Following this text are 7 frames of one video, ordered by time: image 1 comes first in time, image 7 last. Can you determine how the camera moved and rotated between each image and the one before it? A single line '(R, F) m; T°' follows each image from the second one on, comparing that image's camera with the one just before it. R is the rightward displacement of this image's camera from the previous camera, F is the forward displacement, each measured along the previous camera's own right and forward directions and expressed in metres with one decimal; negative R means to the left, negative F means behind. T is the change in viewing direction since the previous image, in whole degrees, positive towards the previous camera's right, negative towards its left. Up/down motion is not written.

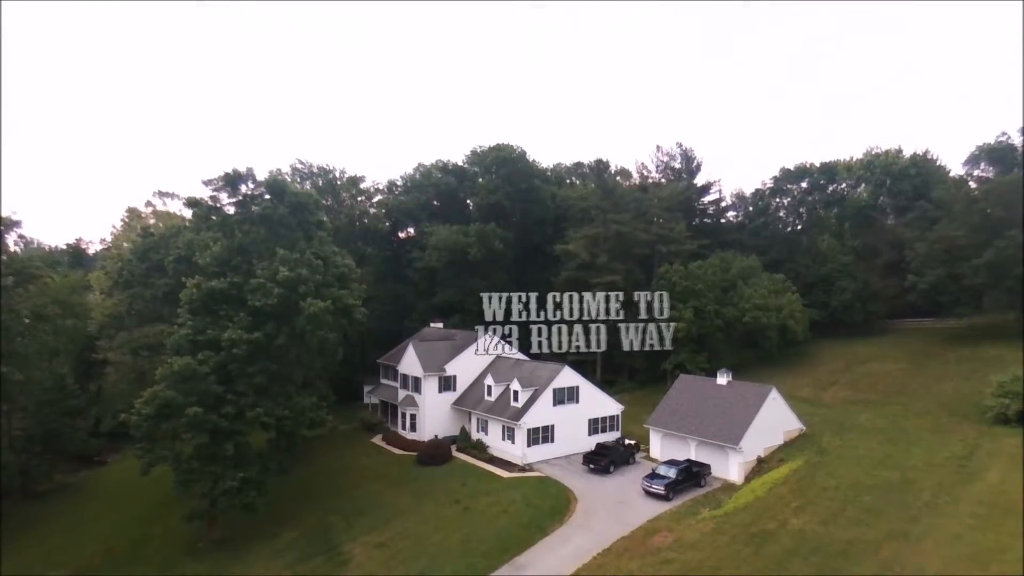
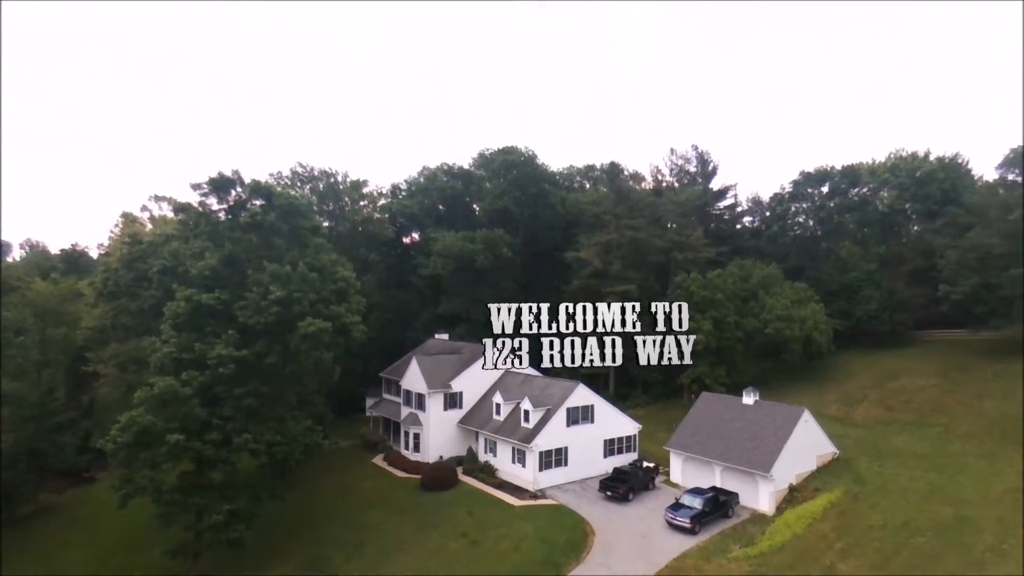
(-0.1, +0.9) m; 0°
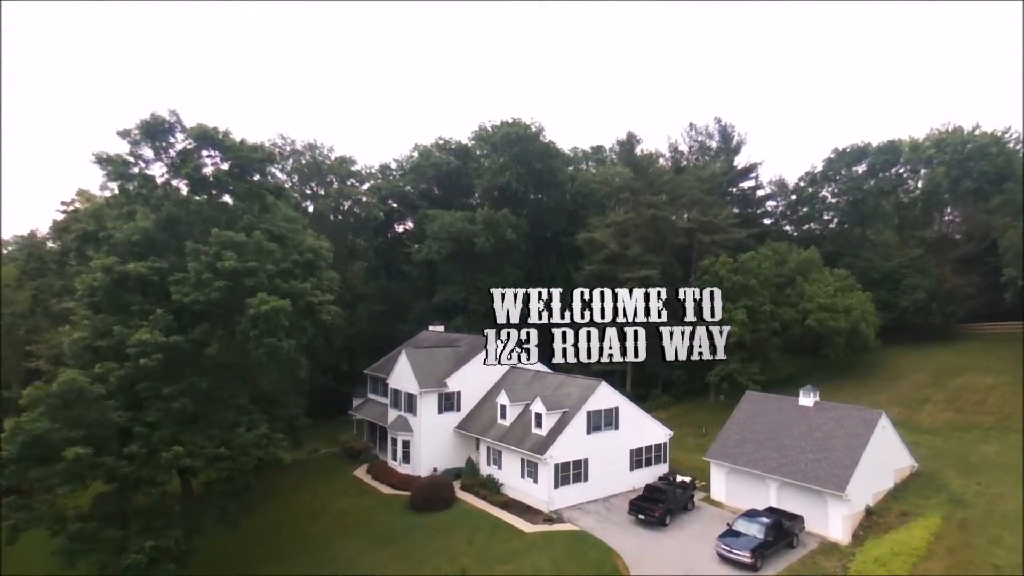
(-0.2, +2.3) m; 0°
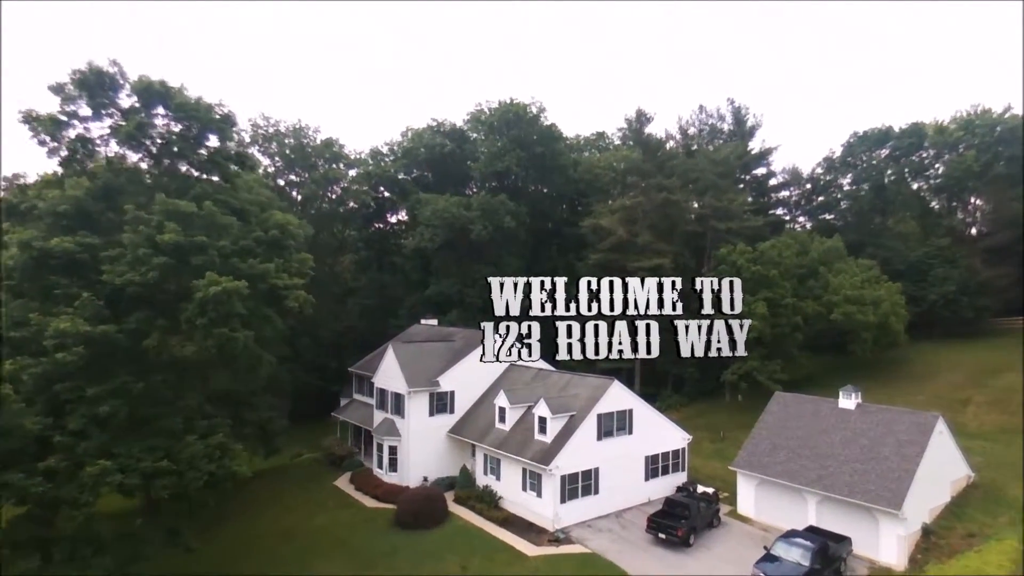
(0.0, +1.3) m; 0°
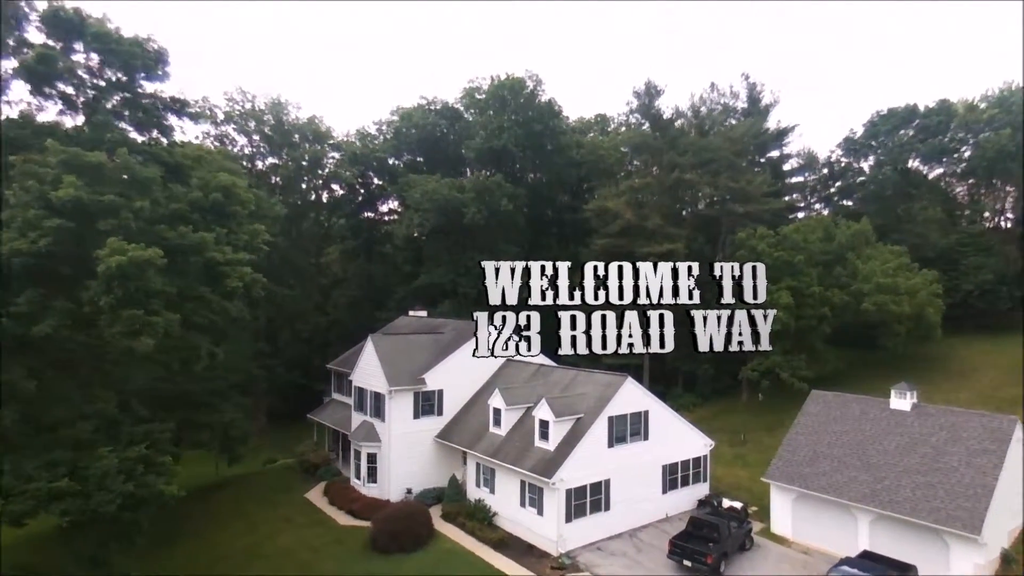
(0.0, +1.4) m; 0°
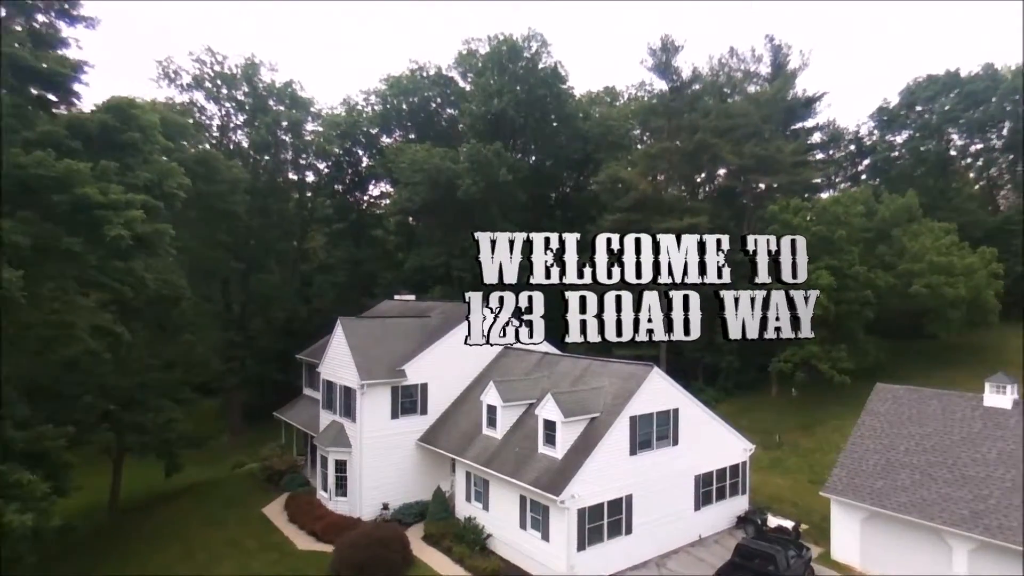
(0.0, +1.7) m; 0°
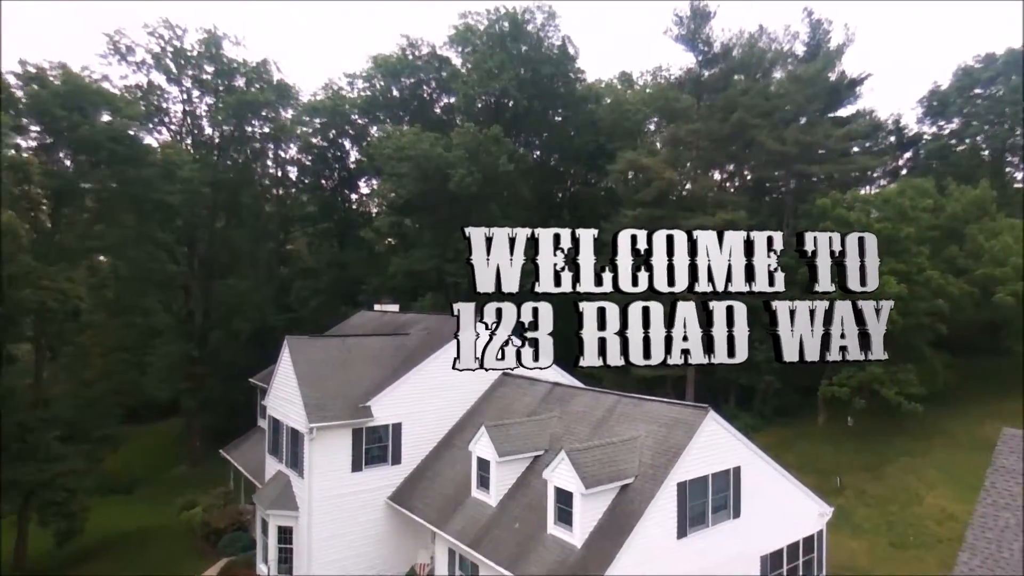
(0.0, +1.9) m; 0°
